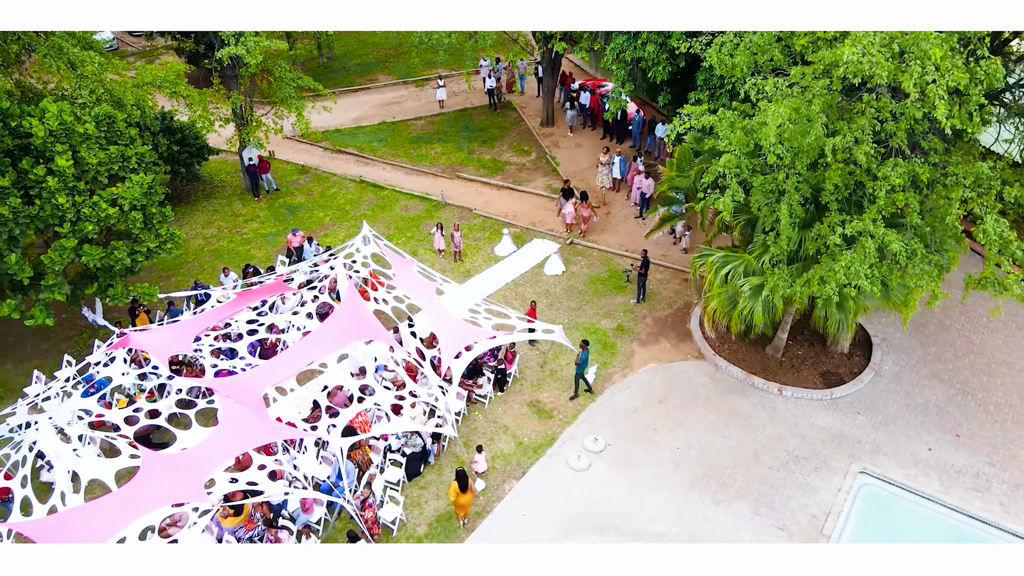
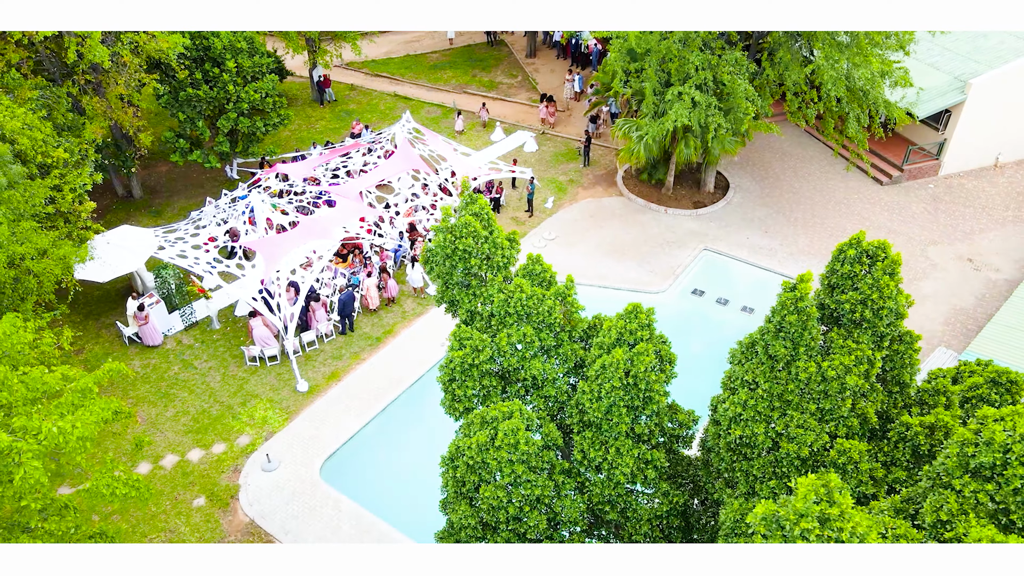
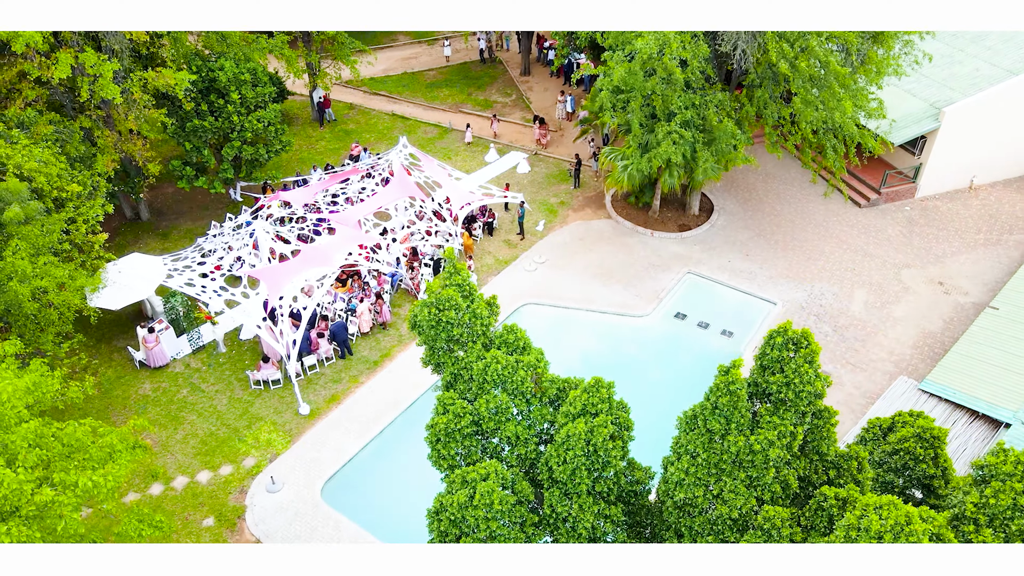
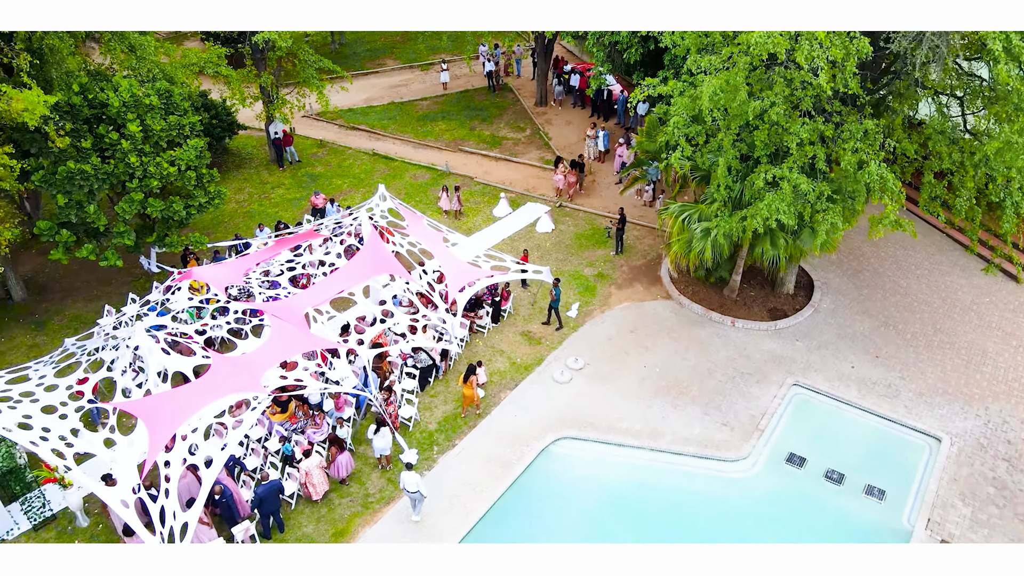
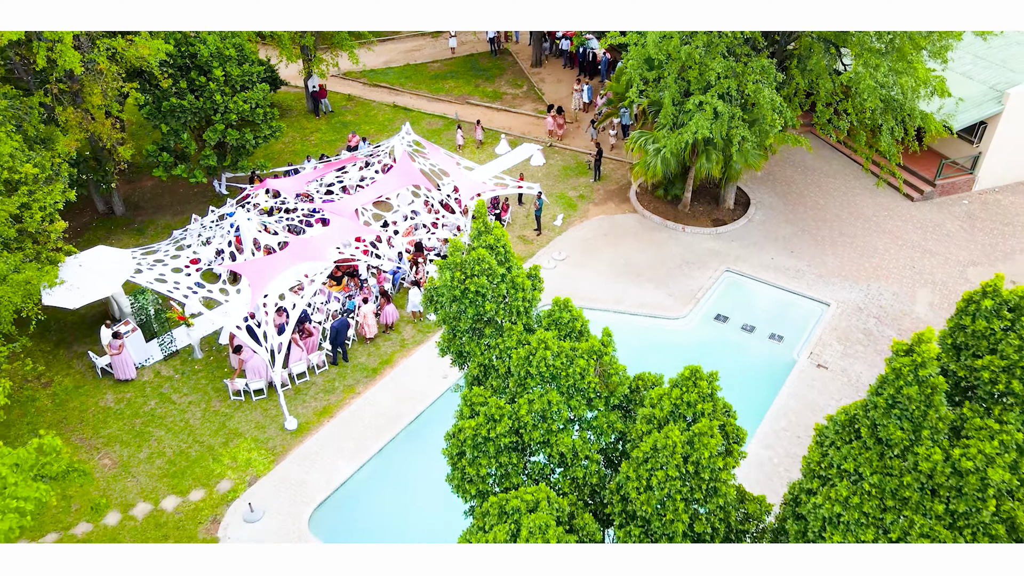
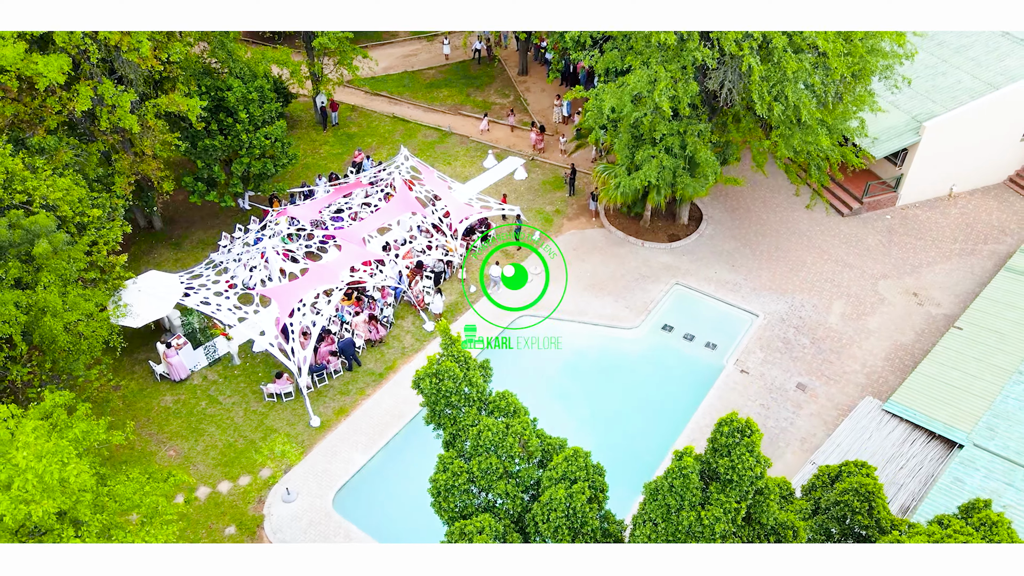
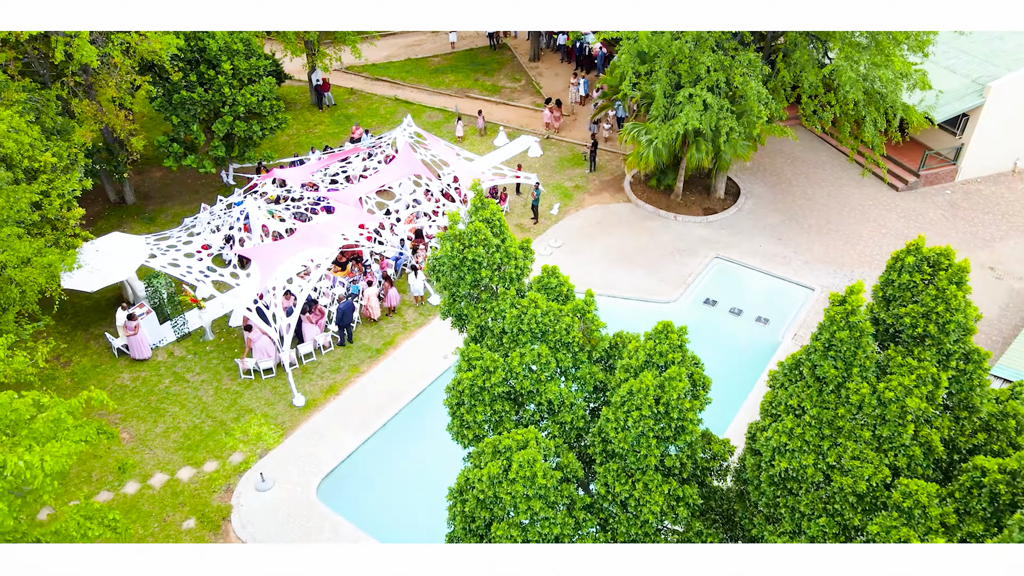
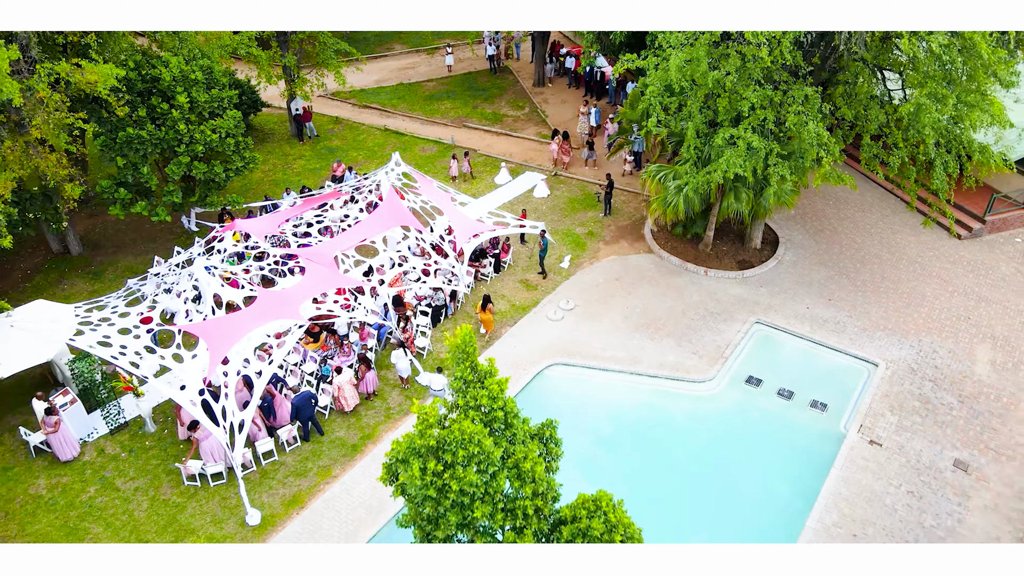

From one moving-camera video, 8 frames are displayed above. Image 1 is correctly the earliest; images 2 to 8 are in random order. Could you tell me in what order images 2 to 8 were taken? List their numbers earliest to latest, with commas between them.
4, 8, 5, 7, 2, 3, 6
